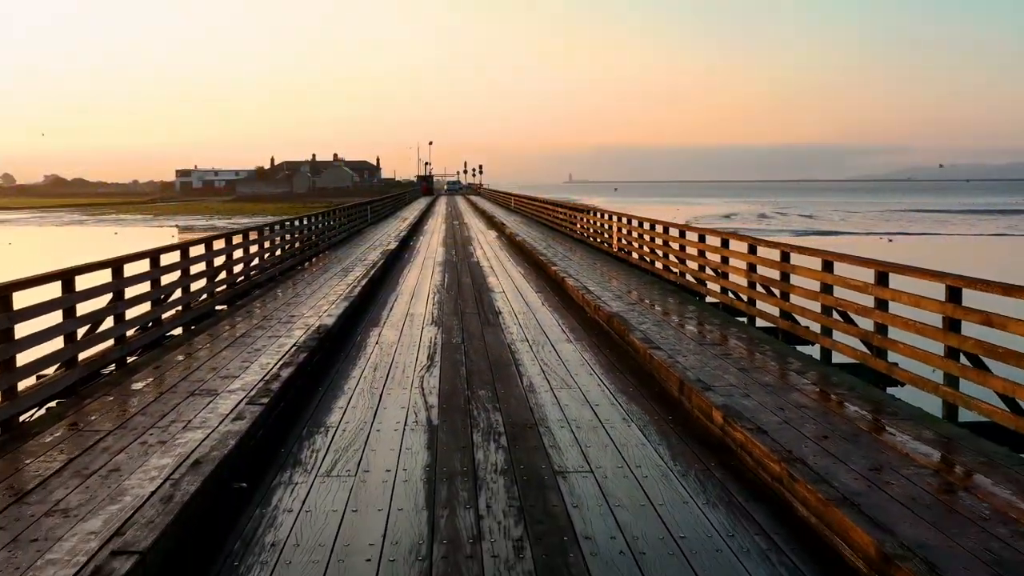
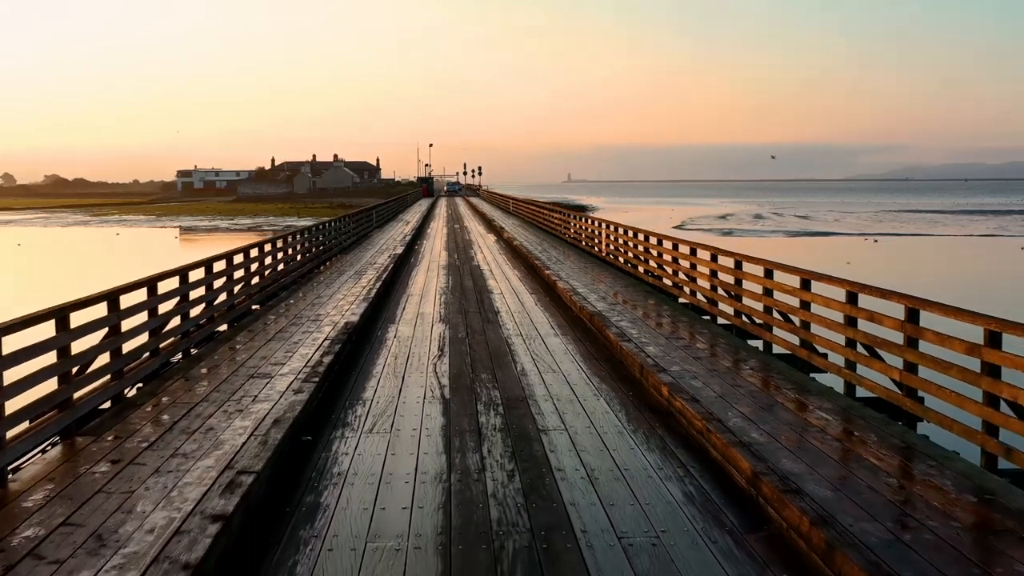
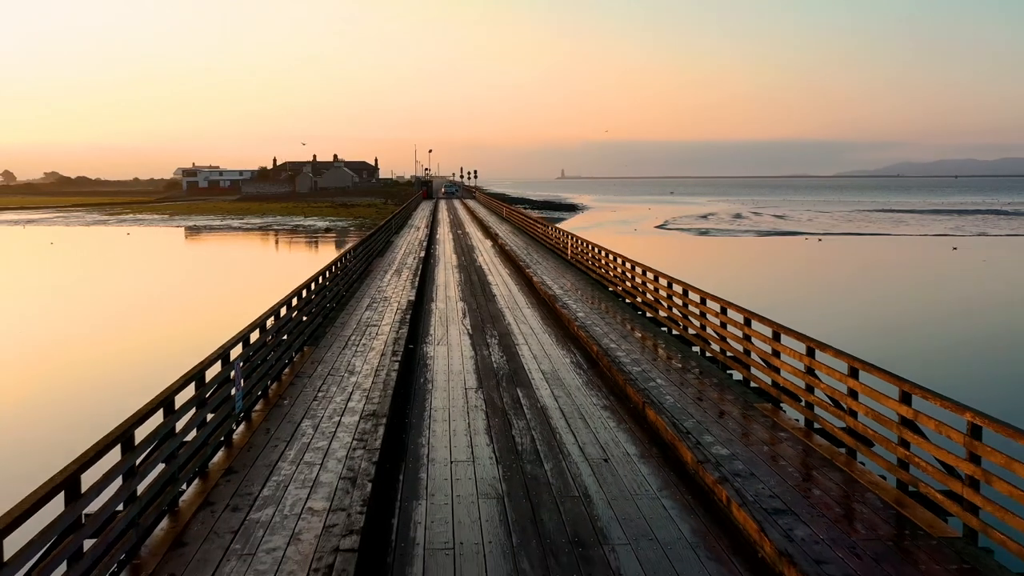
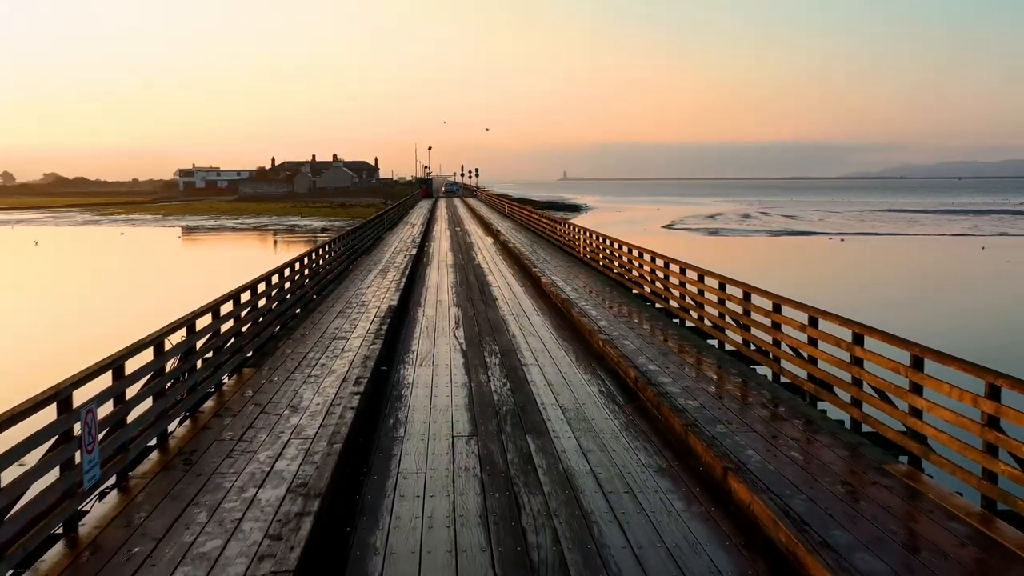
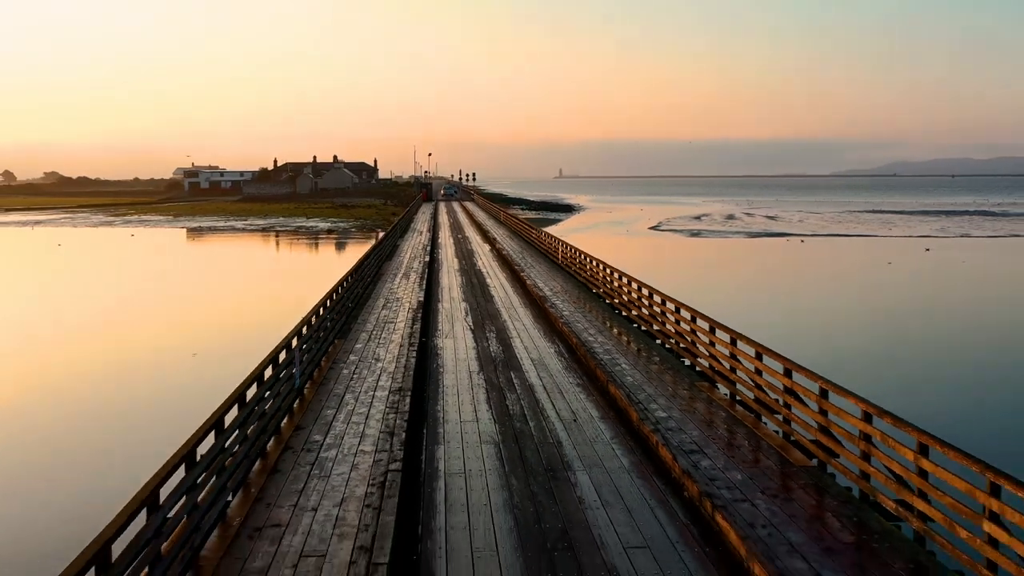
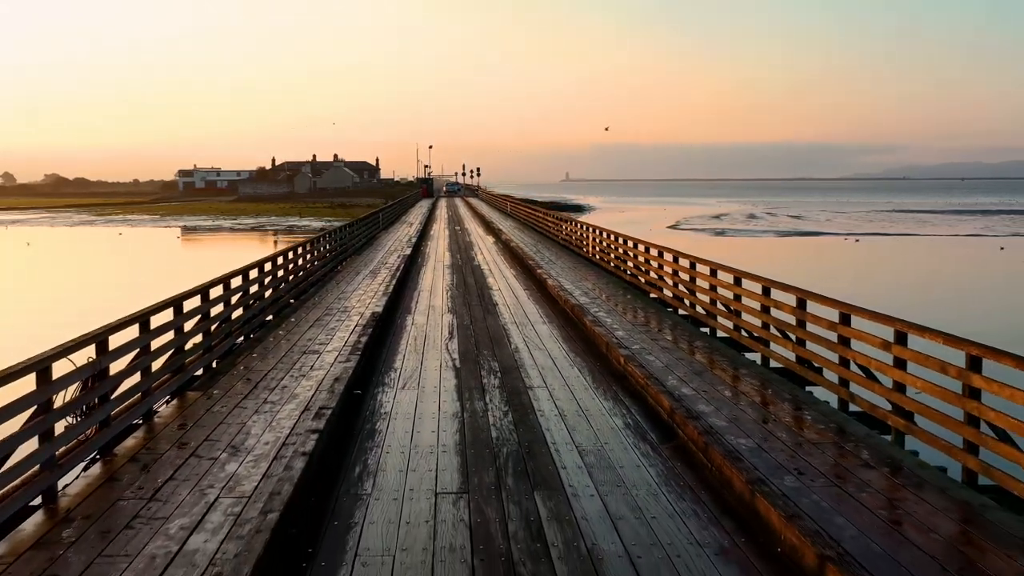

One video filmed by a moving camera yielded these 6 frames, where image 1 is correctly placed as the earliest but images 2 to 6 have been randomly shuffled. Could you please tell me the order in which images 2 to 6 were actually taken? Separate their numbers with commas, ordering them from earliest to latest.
2, 6, 4, 3, 5
